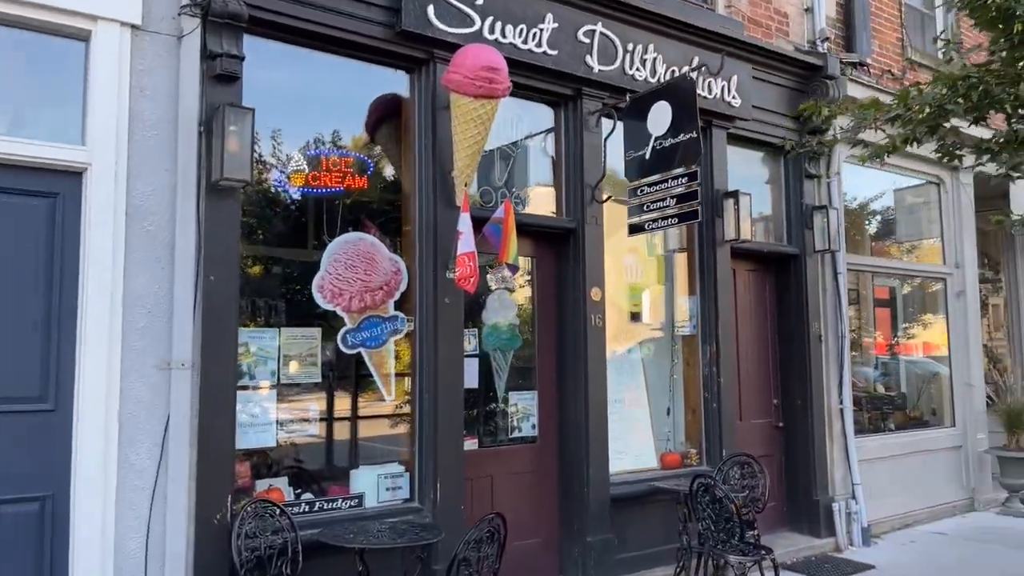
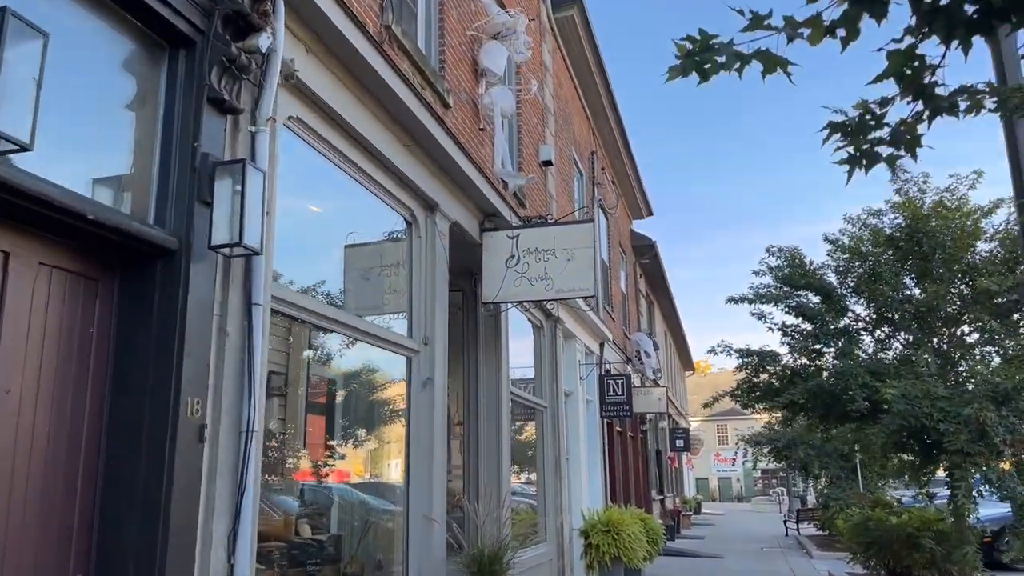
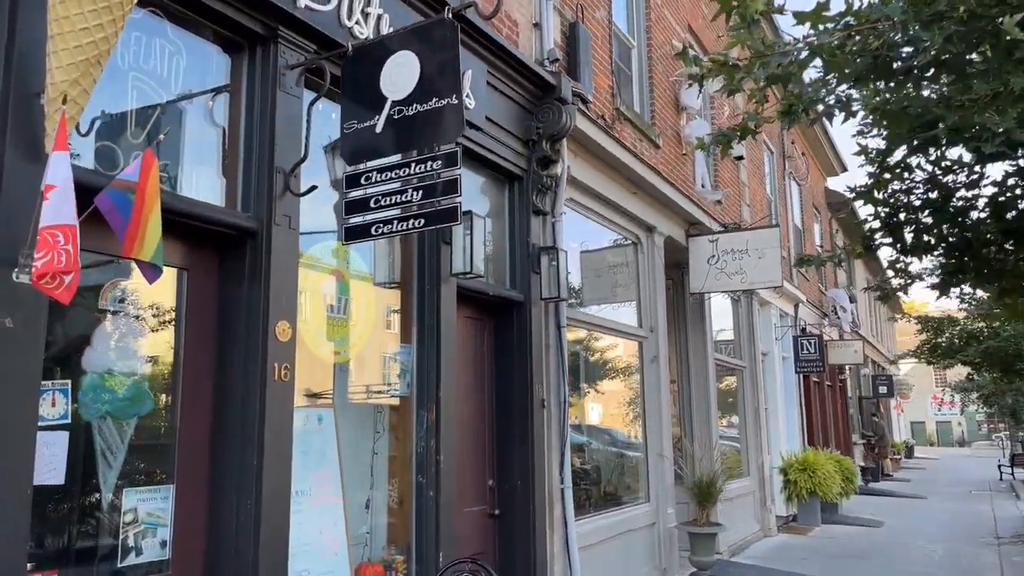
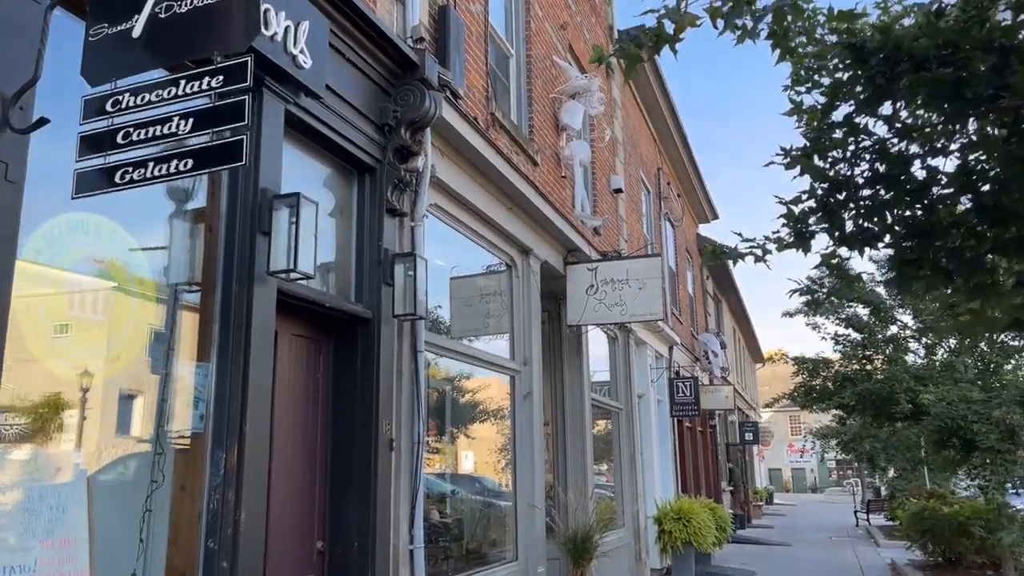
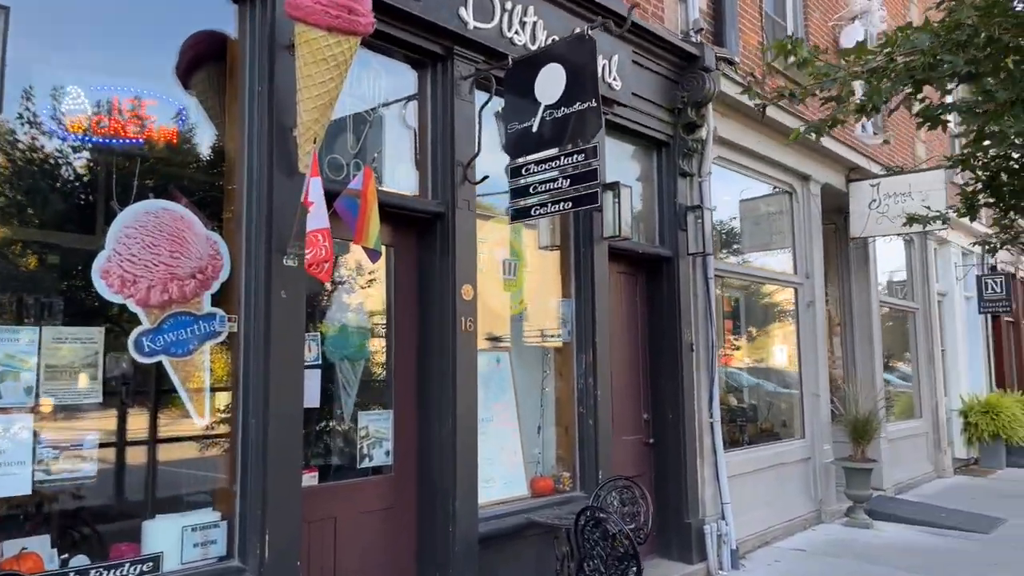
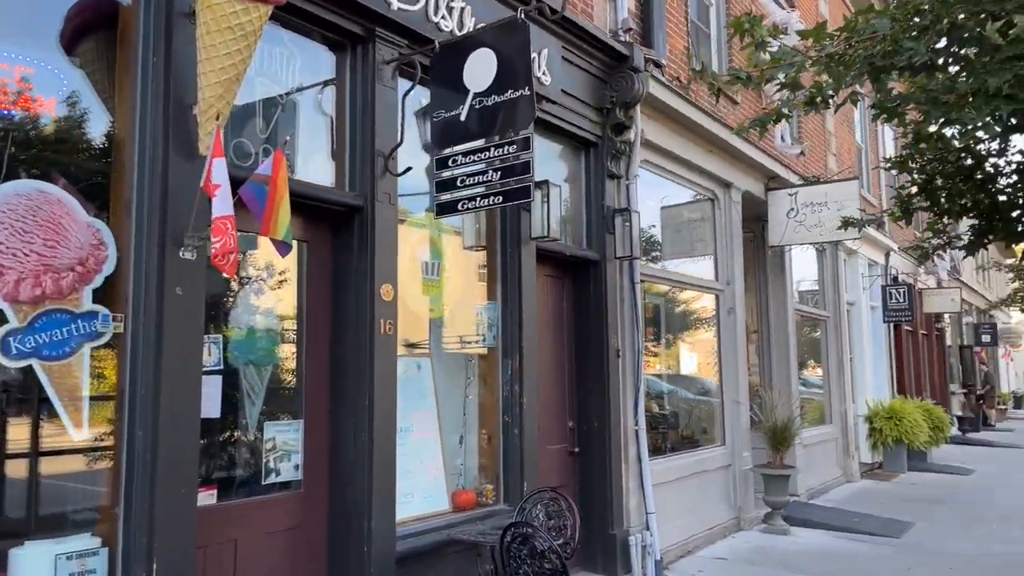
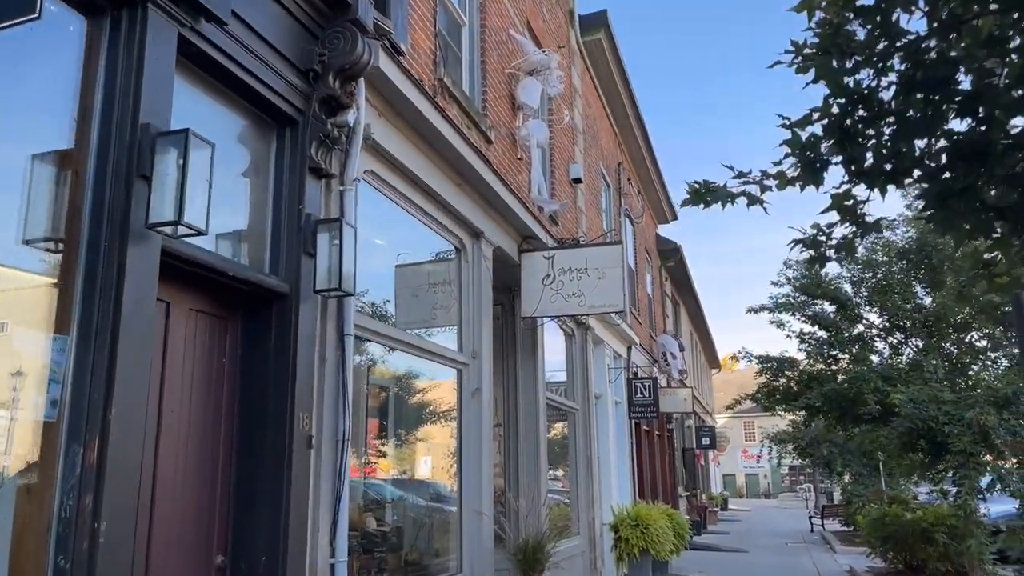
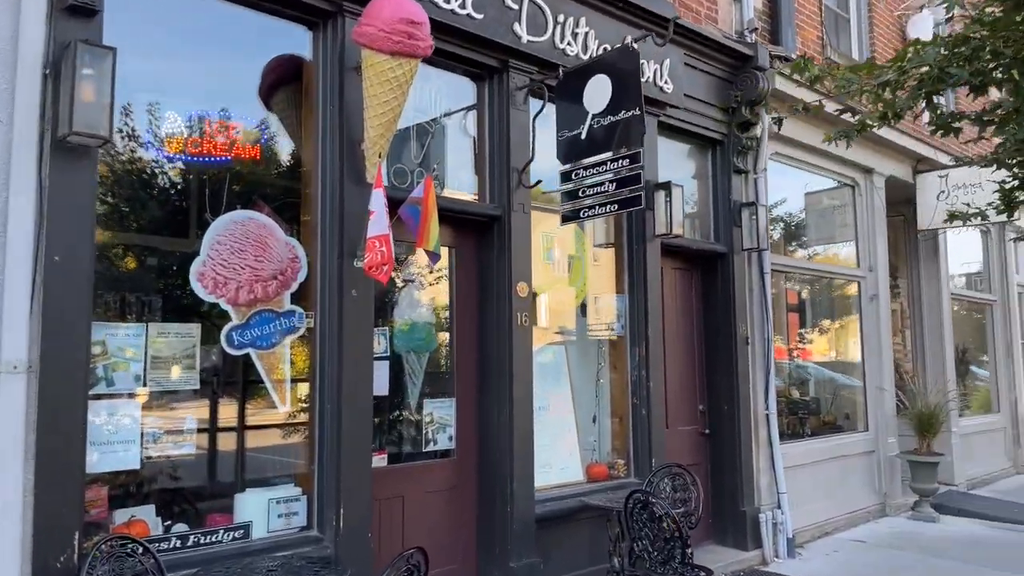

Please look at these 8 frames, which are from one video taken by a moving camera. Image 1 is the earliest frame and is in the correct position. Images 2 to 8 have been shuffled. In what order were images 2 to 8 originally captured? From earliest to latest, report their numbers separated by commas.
8, 5, 6, 3, 4, 7, 2
